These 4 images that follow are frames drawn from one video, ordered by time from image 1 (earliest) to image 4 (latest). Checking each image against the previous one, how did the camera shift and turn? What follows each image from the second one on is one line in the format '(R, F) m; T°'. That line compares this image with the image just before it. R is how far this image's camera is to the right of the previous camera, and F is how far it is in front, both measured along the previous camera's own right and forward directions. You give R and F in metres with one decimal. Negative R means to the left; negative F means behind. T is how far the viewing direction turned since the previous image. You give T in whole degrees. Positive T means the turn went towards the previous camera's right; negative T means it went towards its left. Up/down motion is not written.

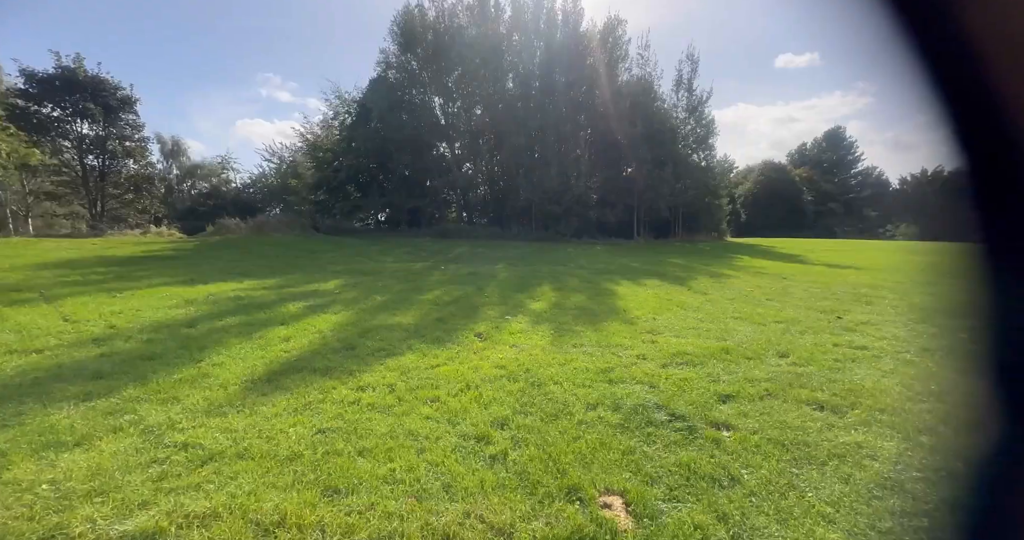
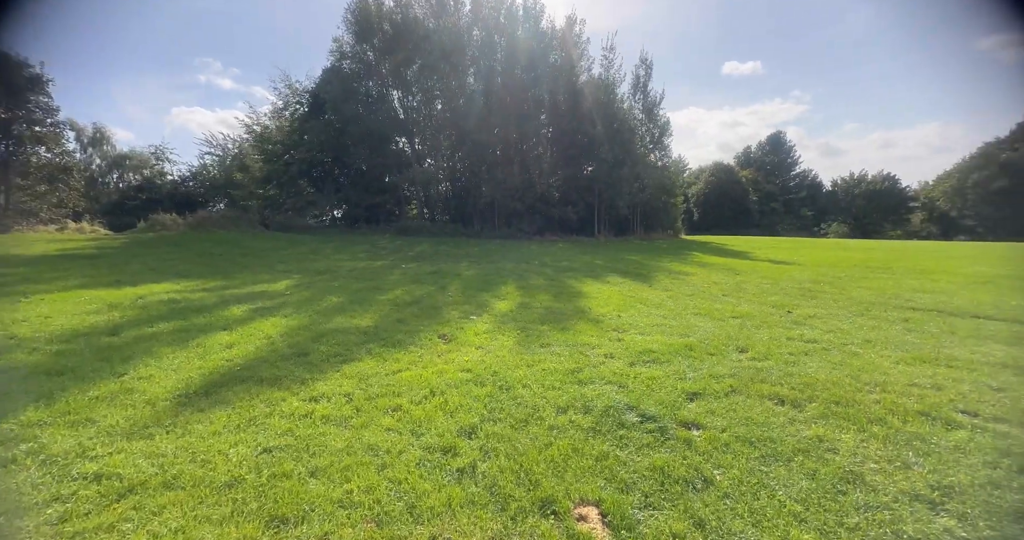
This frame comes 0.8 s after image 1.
(0.0, +0.2) m; +5°
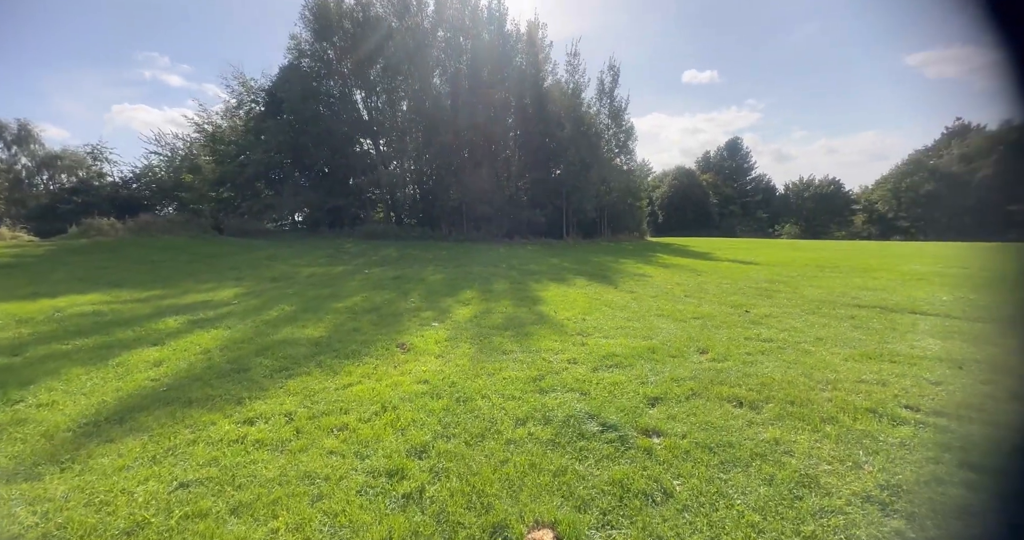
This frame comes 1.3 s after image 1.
(+0.1, +0.1) m; +4°
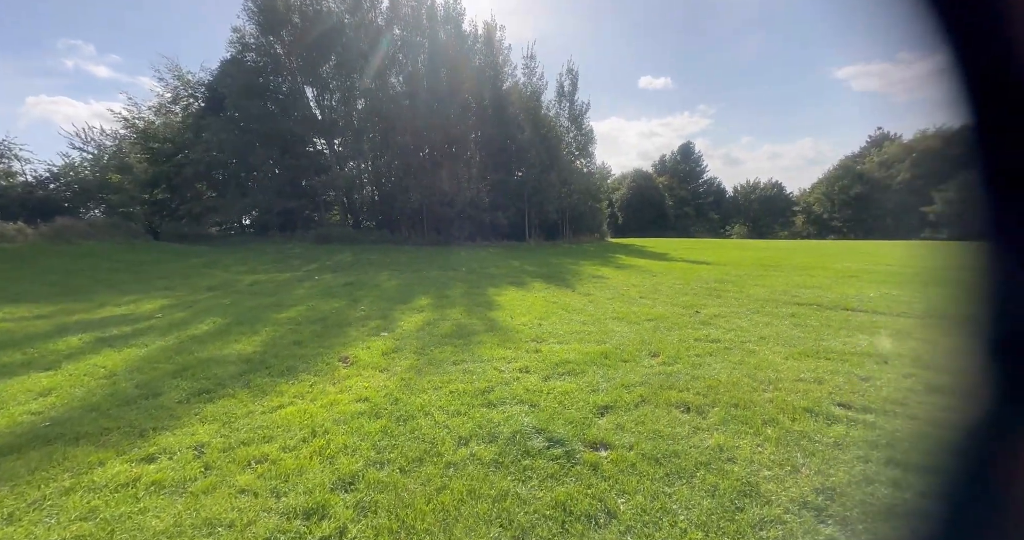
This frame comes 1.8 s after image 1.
(+0.2, +0.1) m; +5°
